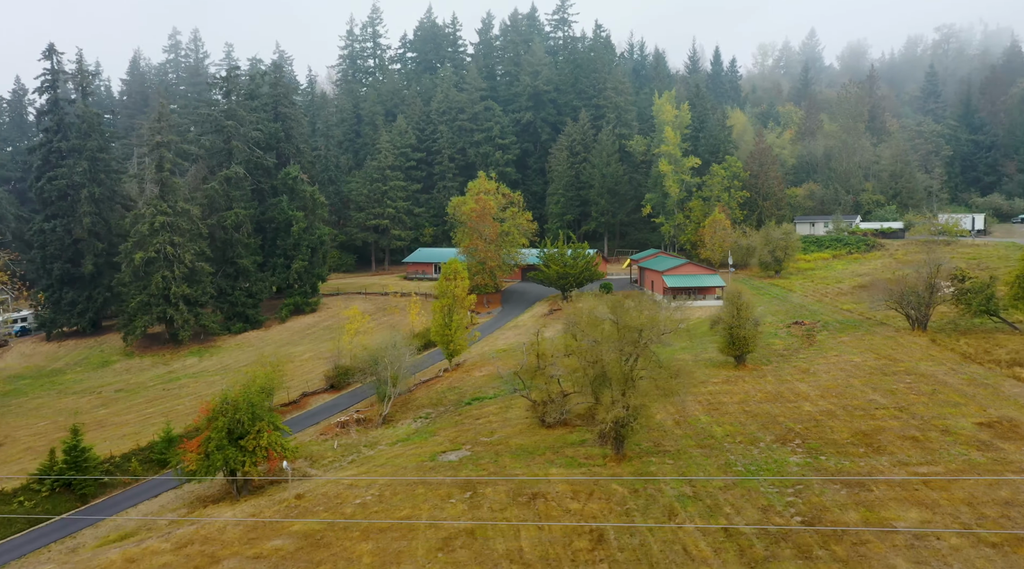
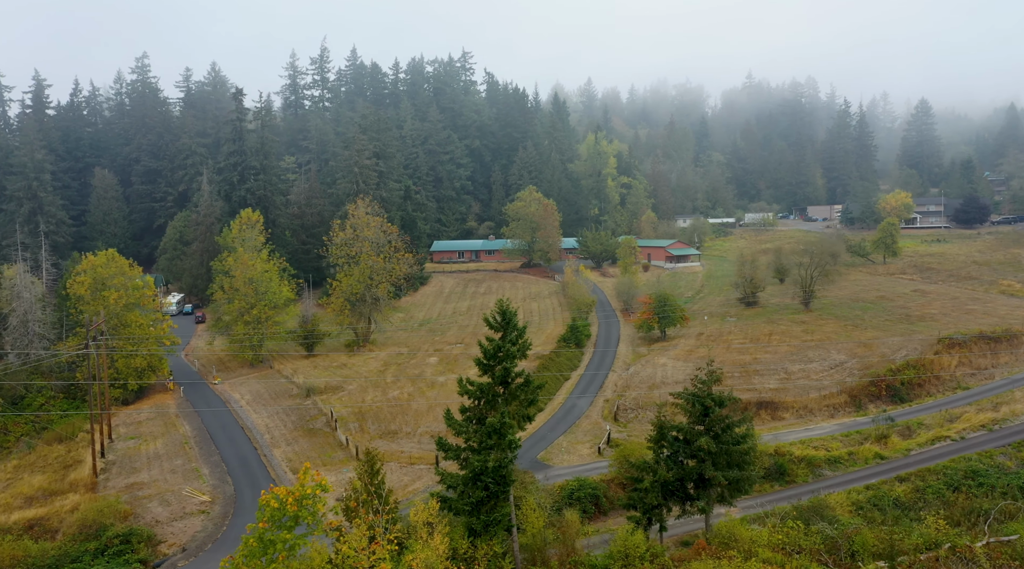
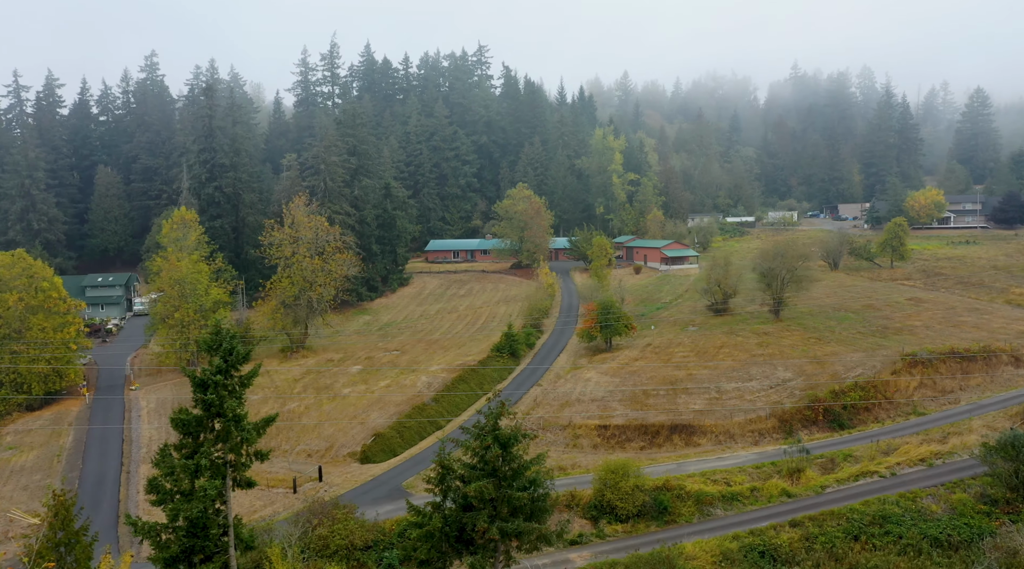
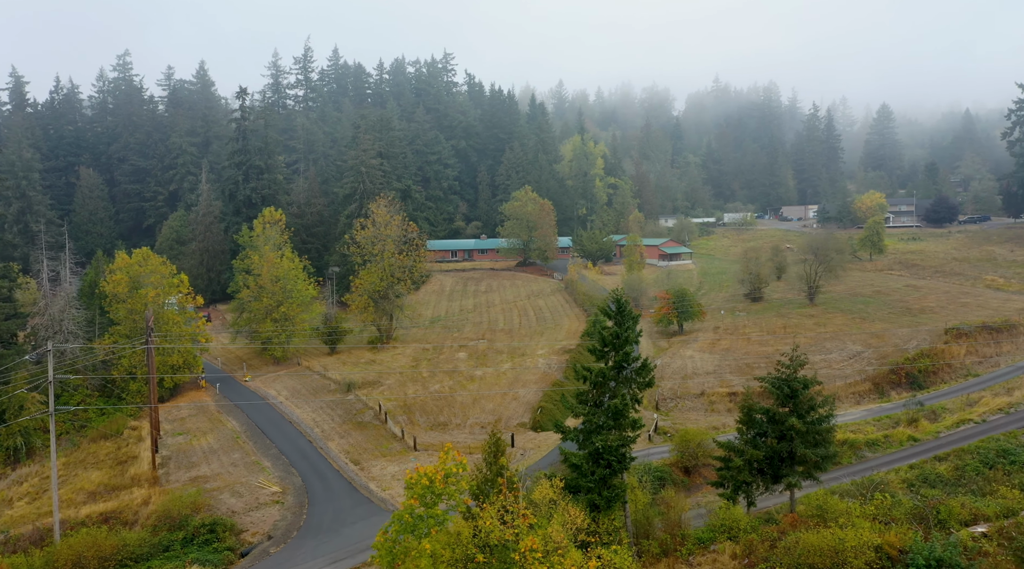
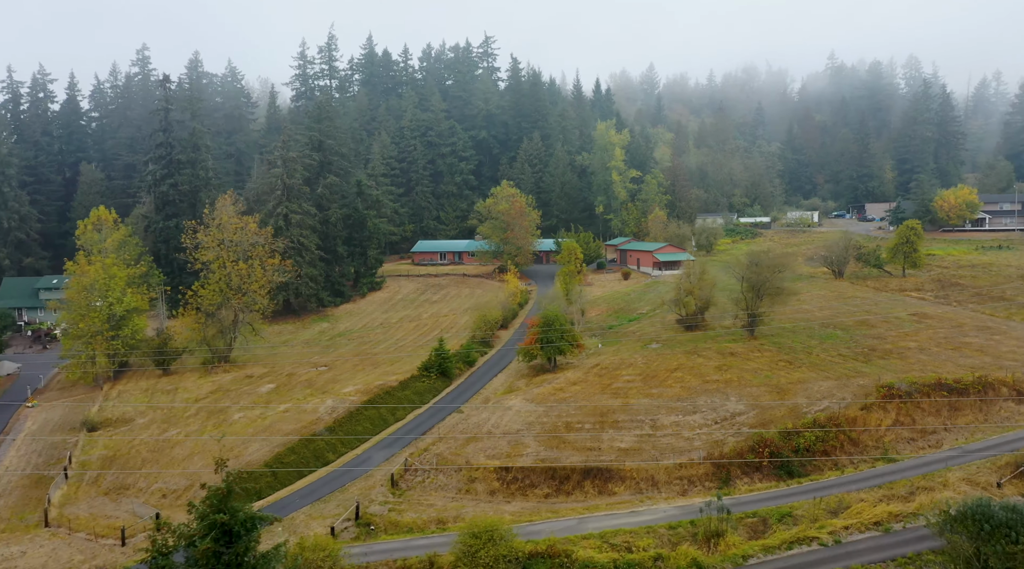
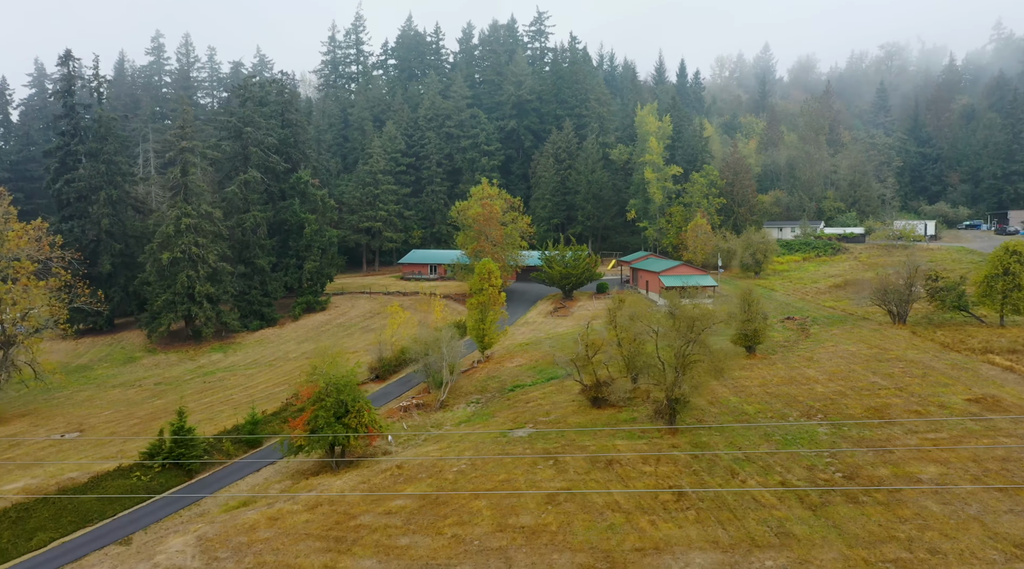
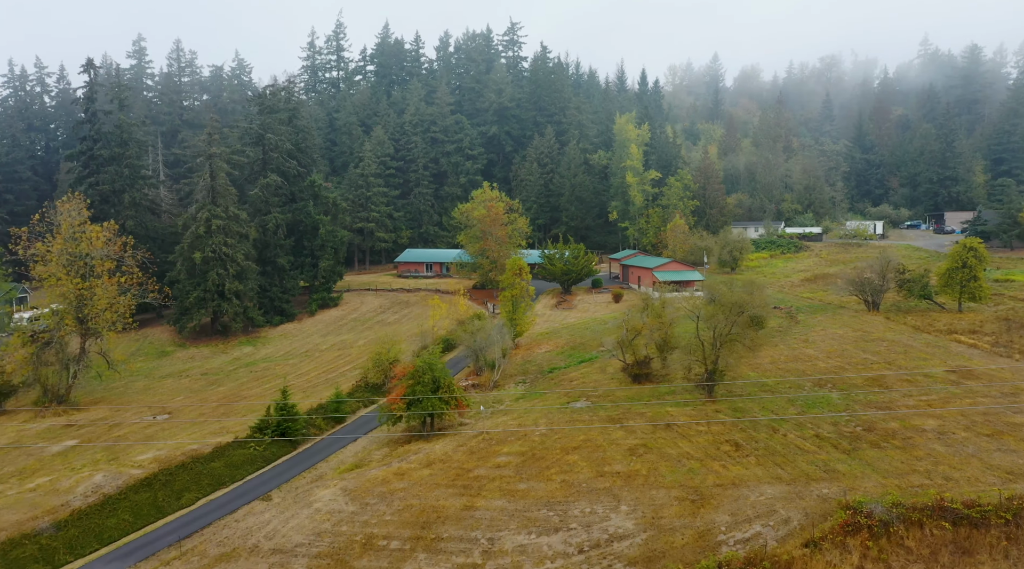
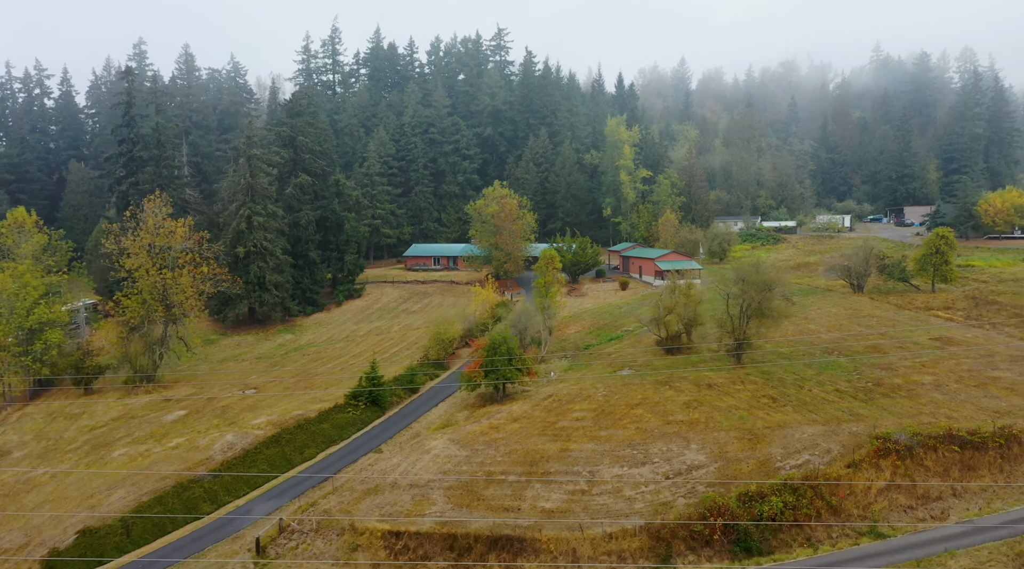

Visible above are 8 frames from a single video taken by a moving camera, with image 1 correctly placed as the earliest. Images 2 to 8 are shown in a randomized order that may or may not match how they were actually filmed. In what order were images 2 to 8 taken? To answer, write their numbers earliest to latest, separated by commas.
6, 7, 8, 5, 3, 2, 4
